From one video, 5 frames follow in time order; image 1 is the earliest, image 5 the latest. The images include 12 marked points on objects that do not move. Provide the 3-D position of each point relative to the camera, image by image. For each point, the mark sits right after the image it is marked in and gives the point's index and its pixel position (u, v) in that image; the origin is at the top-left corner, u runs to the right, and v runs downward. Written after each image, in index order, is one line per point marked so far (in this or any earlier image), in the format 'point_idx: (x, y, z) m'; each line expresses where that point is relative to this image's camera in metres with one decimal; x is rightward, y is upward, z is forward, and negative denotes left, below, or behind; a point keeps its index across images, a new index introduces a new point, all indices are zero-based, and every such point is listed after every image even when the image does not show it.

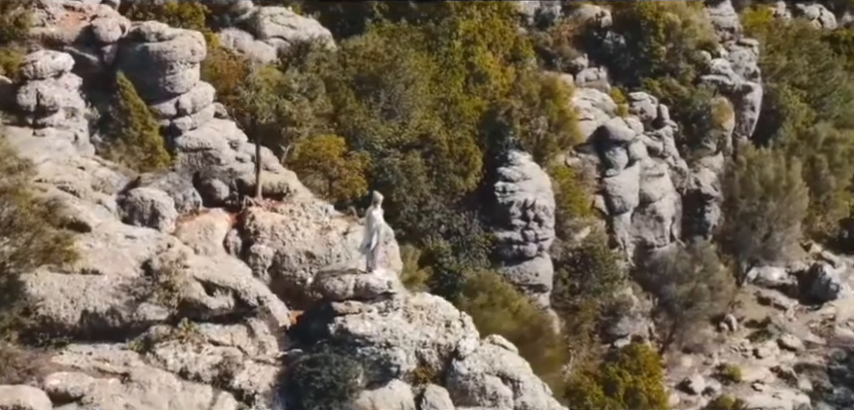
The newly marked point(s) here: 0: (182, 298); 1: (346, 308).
0: (-2.1, -0.9, +9.9) m
1: (-0.8, -1.0, +10.2) m
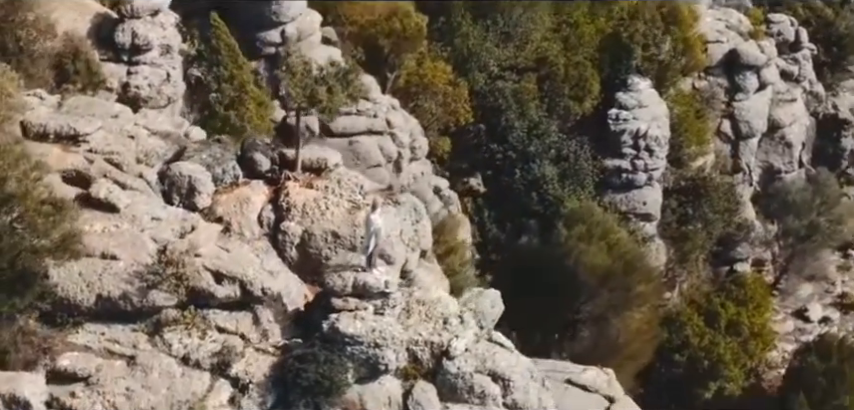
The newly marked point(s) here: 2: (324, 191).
0: (-2.2, -0.8, +10.7) m
1: (-0.8, -1.0, +10.8) m
2: (-1.1, +0.2, +13.0) m
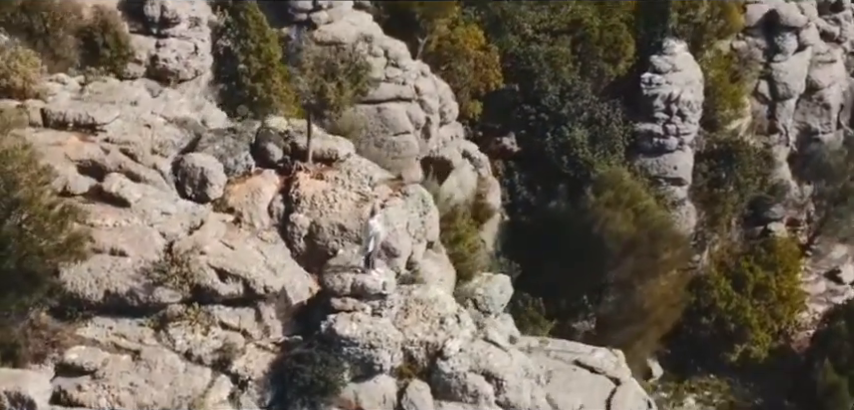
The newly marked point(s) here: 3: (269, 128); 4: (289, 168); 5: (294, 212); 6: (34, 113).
0: (-2.2, -0.8, +11.1) m
1: (-0.8, -1.0, +11.2) m
2: (-1.0, +0.3, +13.3) m
3: (-1.8, +0.9, +13.8) m
4: (-1.6, +0.4, +13.5) m
5: (-1.5, -0.1, +13.0) m
6: (-4.3, +1.0, +13.1) m
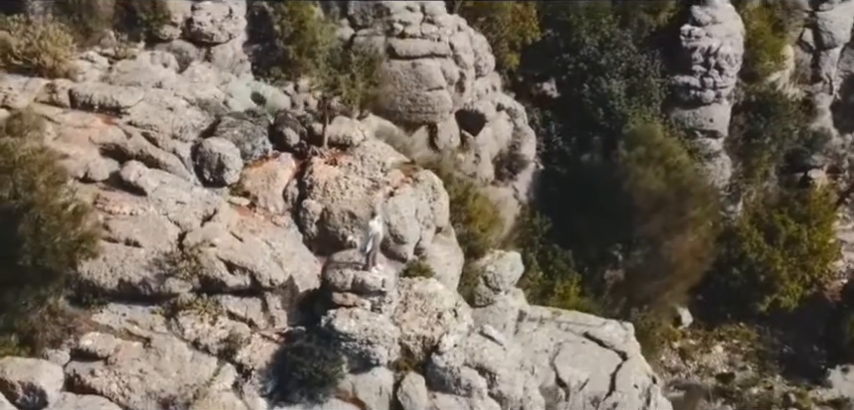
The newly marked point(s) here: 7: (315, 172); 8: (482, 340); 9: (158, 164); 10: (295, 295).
0: (-2.2, -0.7, +11.7) m
1: (-0.9, -1.0, +11.7) m
2: (-0.9, +0.4, +13.7) m
3: (-1.7, +1.1, +14.2) m
4: (-1.5, +0.6, +14.0) m
5: (-1.4, +0.1, +13.5) m
6: (-4.2, +1.3, +13.6) m
7: (-1.3, +0.4, +13.6) m
8: (+0.6, -1.4, +12.1) m
9: (-3.0, +0.5, +13.2) m
10: (-1.3, -0.9, +11.9) m
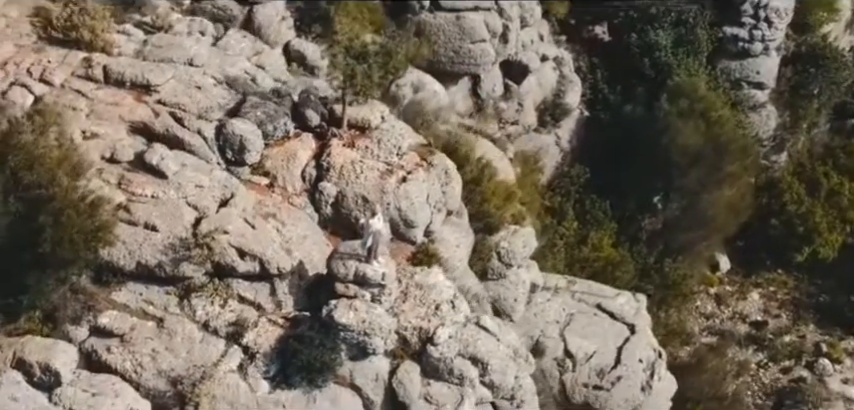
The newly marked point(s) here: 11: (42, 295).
0: (-2.2, -0.6, +12.4) m
1: (-0.9, -0.9, +12.4) m
2: (-0.8, +0.7, +14.3) m
3: (-1.5, +1.4, +14.8) m
4: (-1.3, +0.9, +14.6) m
5: (-1.3, +0.3, +14.1) m
6: (-4.0, +1.6, +14.3) m
7: (-1.1, +0.6, +14.2) m
8: (+0.5, -1.4, +12.7) m
9: (-2.9, +0.7, +13.9) m
10: (-1.3, -0.8, +12.6) m
11: (-3.9, -0.9, +11.9) m
